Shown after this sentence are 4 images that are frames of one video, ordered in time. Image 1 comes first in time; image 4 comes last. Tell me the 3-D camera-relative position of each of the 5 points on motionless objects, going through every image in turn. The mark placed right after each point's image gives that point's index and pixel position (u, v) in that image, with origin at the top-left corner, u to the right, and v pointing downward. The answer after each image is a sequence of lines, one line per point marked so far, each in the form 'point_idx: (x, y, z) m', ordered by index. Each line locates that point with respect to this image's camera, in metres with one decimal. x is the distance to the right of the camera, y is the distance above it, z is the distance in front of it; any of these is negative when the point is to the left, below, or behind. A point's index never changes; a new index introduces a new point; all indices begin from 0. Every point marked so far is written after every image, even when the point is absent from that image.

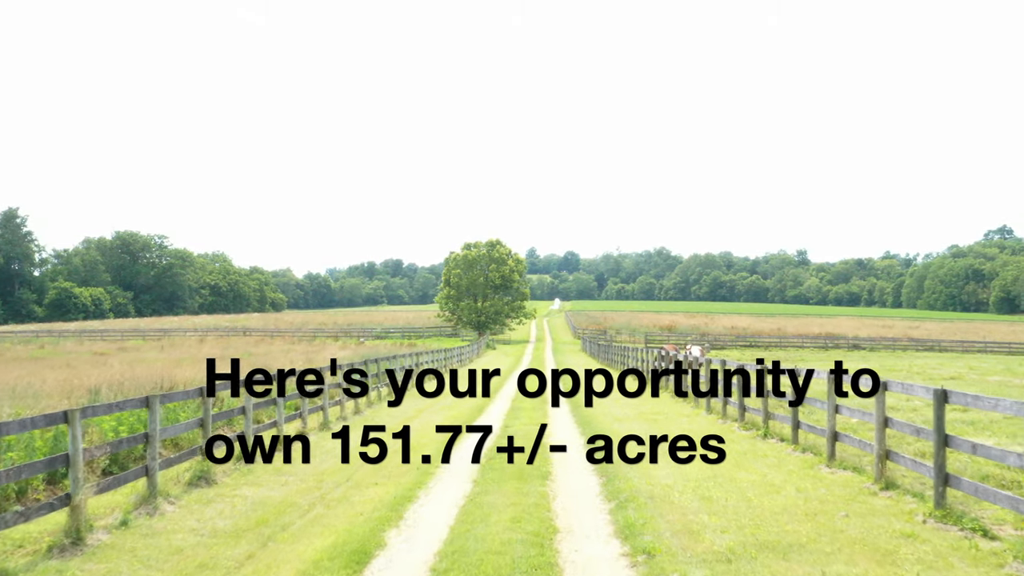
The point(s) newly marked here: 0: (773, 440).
0: (+4.3, -2.5, +10.7) m
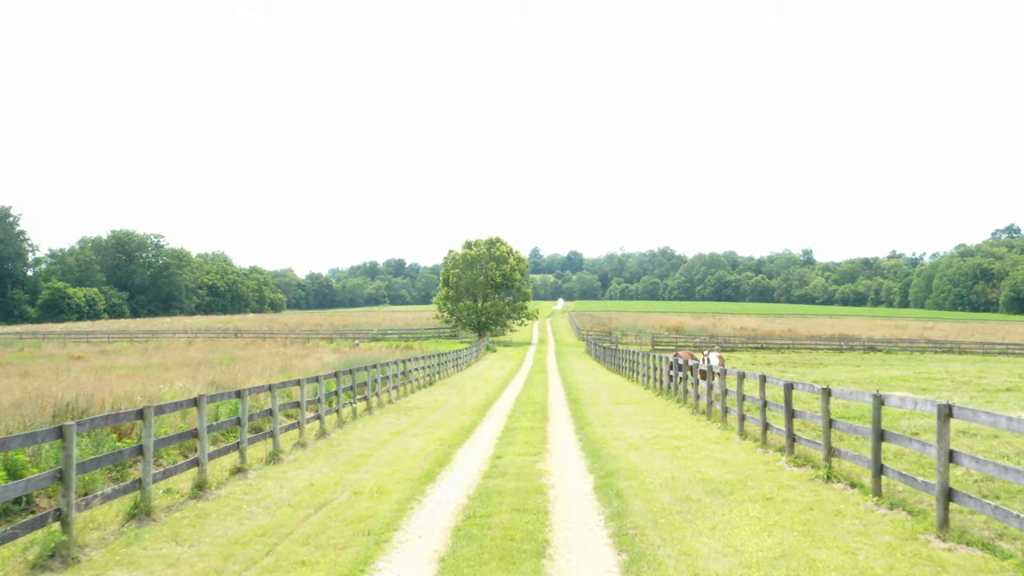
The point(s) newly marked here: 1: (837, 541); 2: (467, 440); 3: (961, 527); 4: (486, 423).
0: (+4.1, -2.5, +8.2) m
1: (+3.1, -2.4, +6.3) m
2: (-0.9, -3.0, +13.0) m
3: (+4.3, -2.3, +6.4) m
4: (-0.6, -3.2, +15.5) m
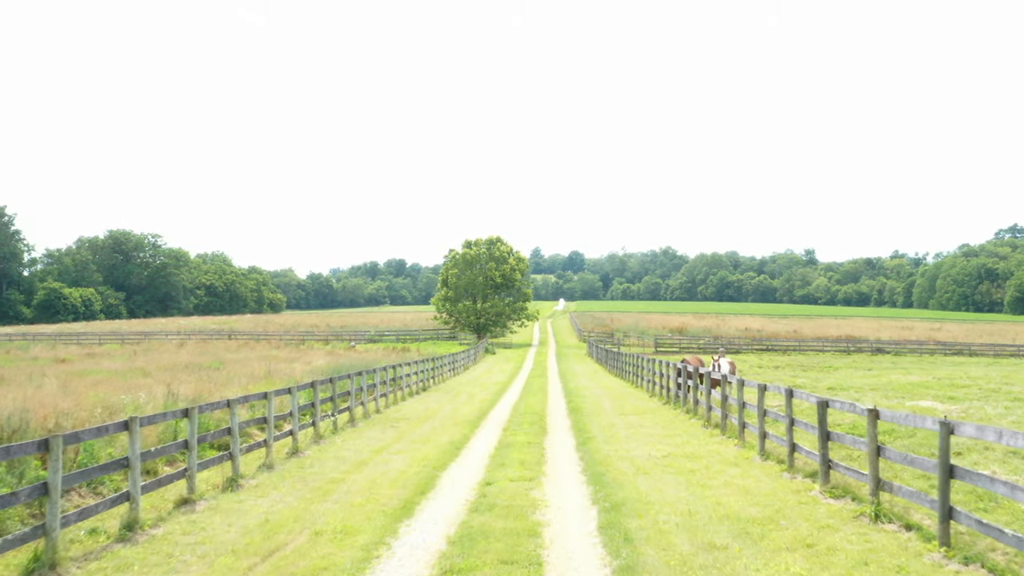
0: (+4.0, -2.5, +6.9) m
1: (+2.9, -2.4, +4.9) m
2: (-1.0, -3.0, +11.7) m
3: (+4.2, -2.3, +5.0) m
4: (-0.7, -3.2, +14.2) m
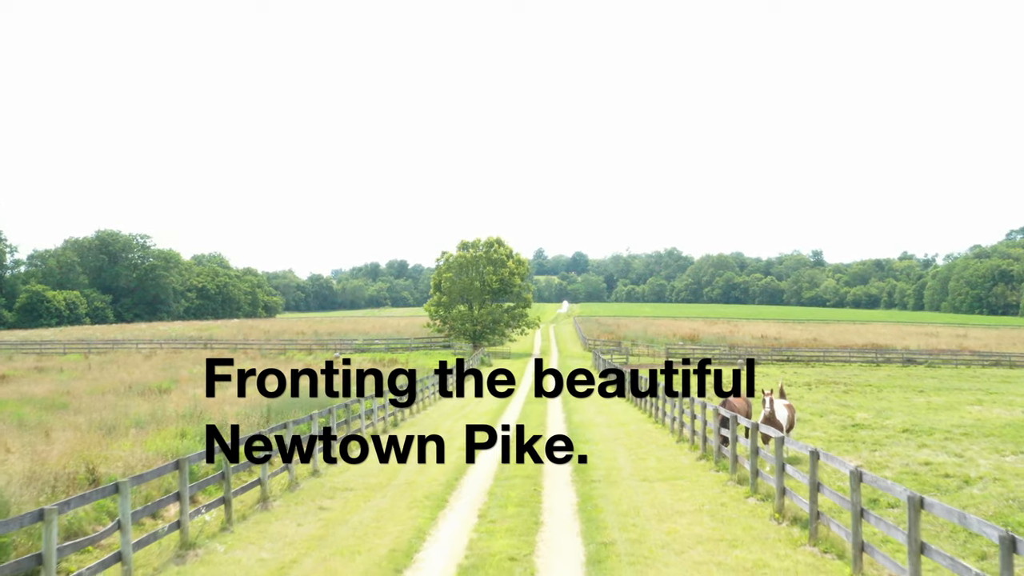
0: (+3.6, -2.9, +2.1) m
1: (+2.6, -2.8, +0.1) m
2: (-1.4, -3.4, +6.9) m
3: (+3.8, -2.7, +0.2) m
4: (-1.1, -3.6, +9.4) m
